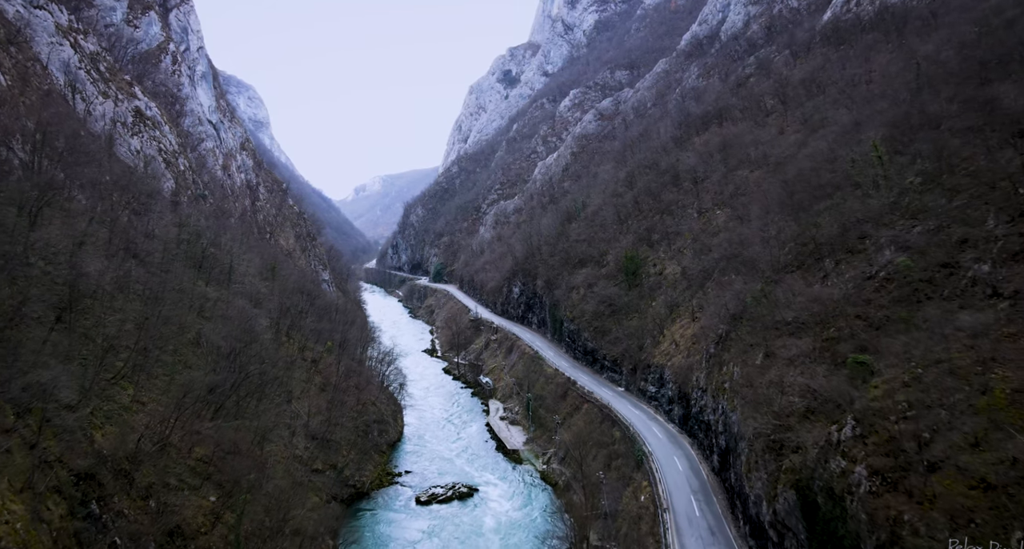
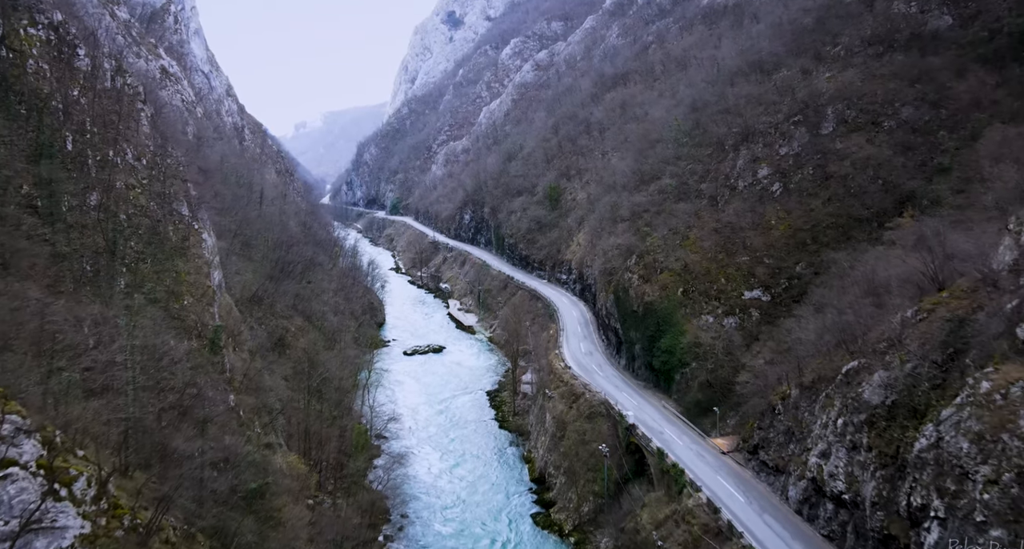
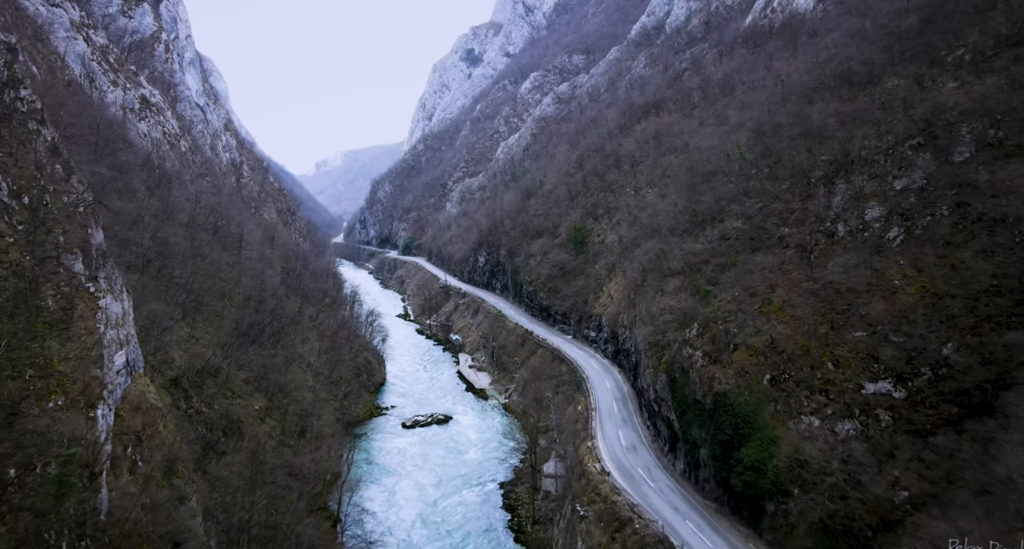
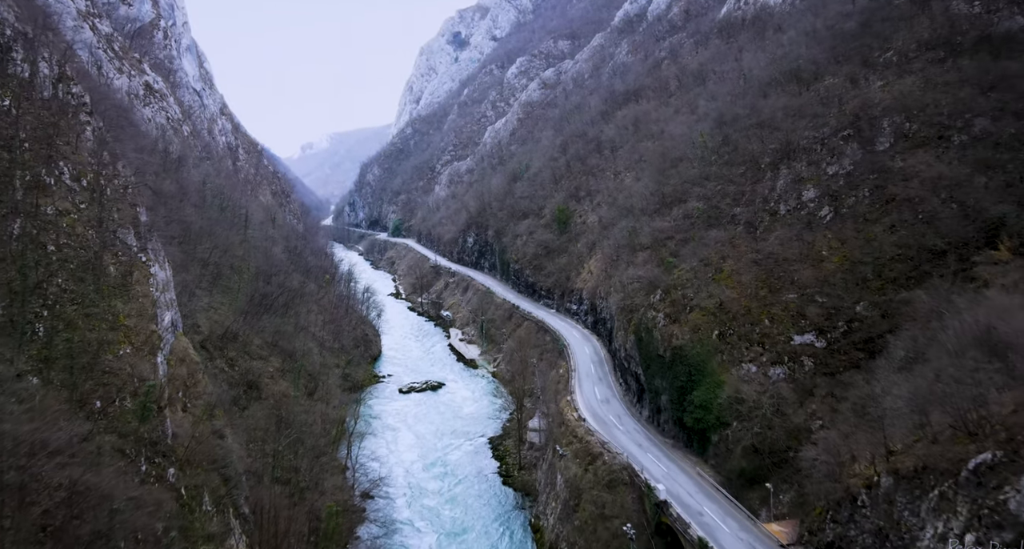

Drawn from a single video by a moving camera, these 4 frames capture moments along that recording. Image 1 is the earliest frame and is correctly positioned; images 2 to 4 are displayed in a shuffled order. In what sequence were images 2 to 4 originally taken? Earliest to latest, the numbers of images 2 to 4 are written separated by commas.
3, 4, 2
